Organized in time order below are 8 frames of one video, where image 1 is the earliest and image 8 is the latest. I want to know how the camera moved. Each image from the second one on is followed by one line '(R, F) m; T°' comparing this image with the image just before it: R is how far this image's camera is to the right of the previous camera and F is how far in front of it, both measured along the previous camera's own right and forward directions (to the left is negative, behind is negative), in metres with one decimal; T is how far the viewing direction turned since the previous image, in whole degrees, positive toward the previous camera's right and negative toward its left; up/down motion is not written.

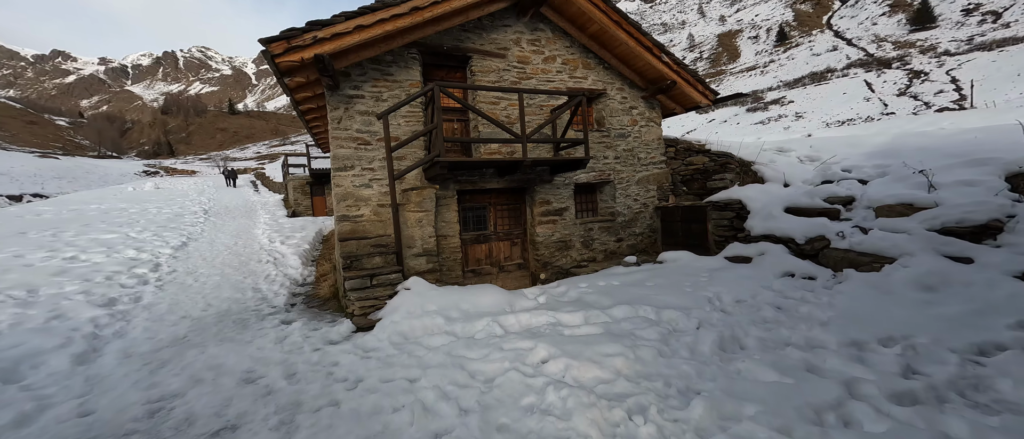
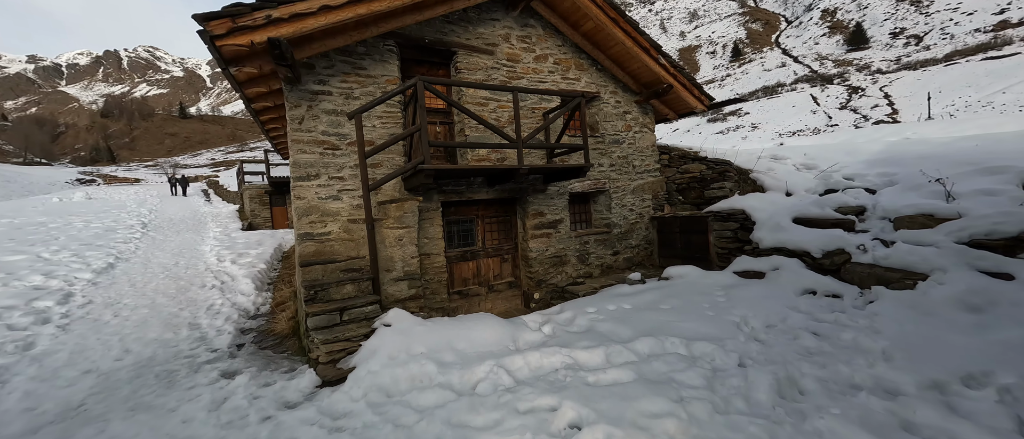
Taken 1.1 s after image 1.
(-0.3, +0.6) m; +5°
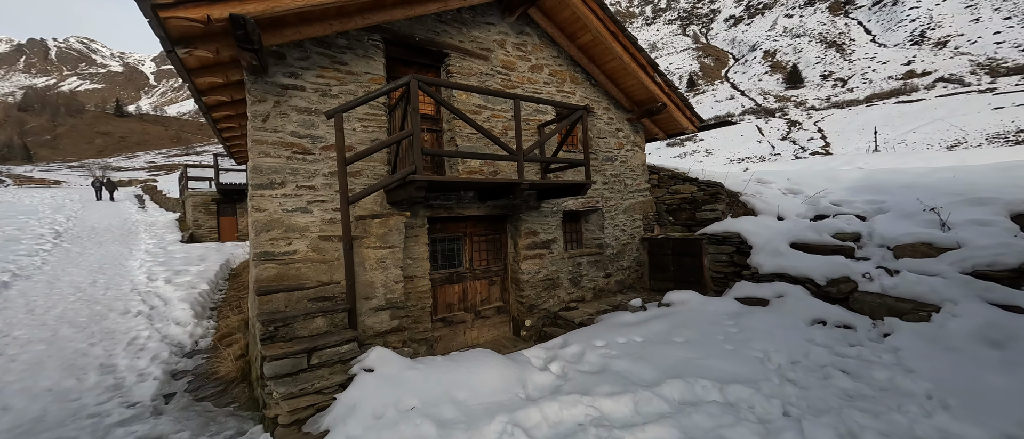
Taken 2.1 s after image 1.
(-0.4, +0.5) m; +6°
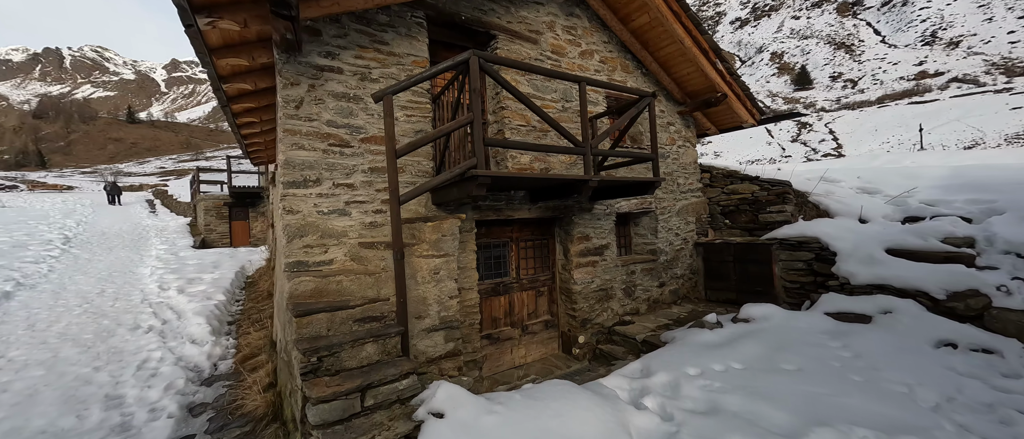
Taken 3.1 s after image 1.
(-0.6, +0.5) m; -1°
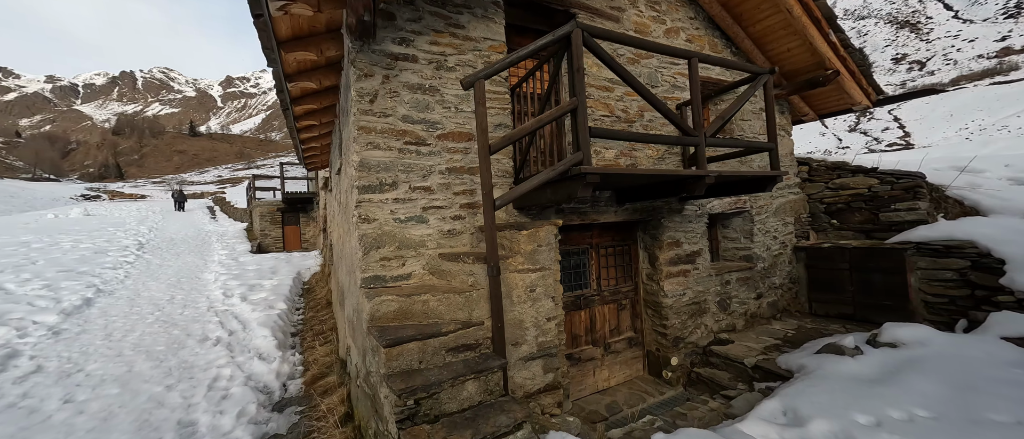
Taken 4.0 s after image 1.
(-0.5, +0.4) m; -5°
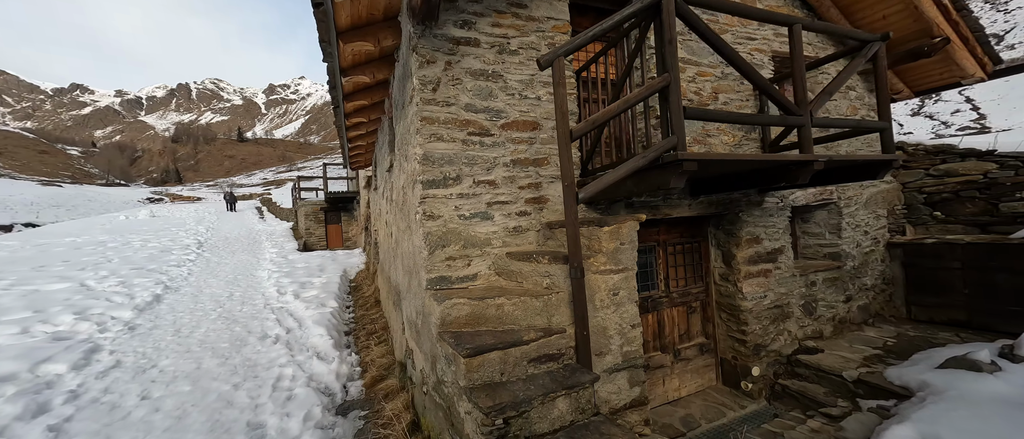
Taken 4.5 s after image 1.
(-0.3, +0.2) m; -5°
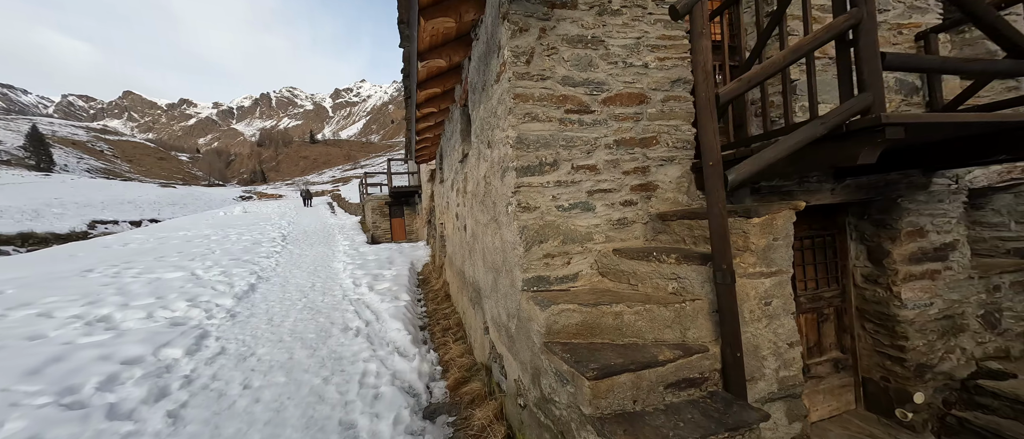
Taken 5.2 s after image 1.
(-0.3, +0.3) m; -8°
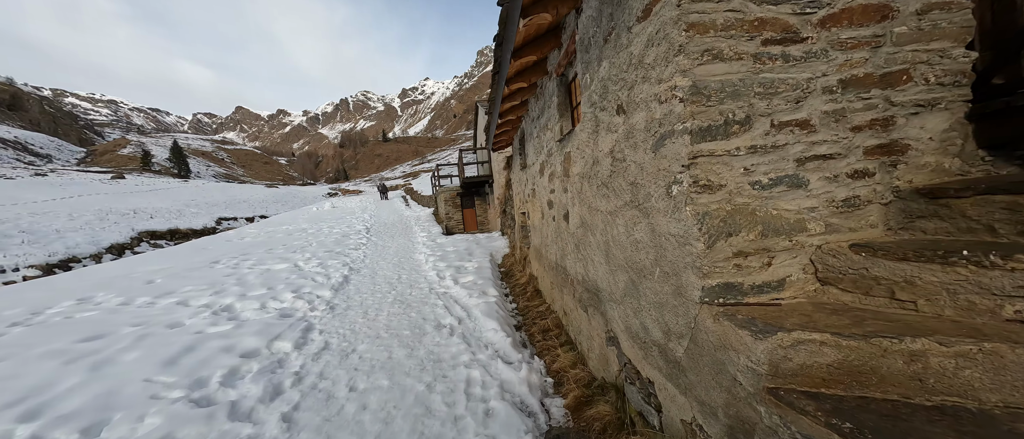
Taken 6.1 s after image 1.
(-0.5, +0.5) m; -10°
